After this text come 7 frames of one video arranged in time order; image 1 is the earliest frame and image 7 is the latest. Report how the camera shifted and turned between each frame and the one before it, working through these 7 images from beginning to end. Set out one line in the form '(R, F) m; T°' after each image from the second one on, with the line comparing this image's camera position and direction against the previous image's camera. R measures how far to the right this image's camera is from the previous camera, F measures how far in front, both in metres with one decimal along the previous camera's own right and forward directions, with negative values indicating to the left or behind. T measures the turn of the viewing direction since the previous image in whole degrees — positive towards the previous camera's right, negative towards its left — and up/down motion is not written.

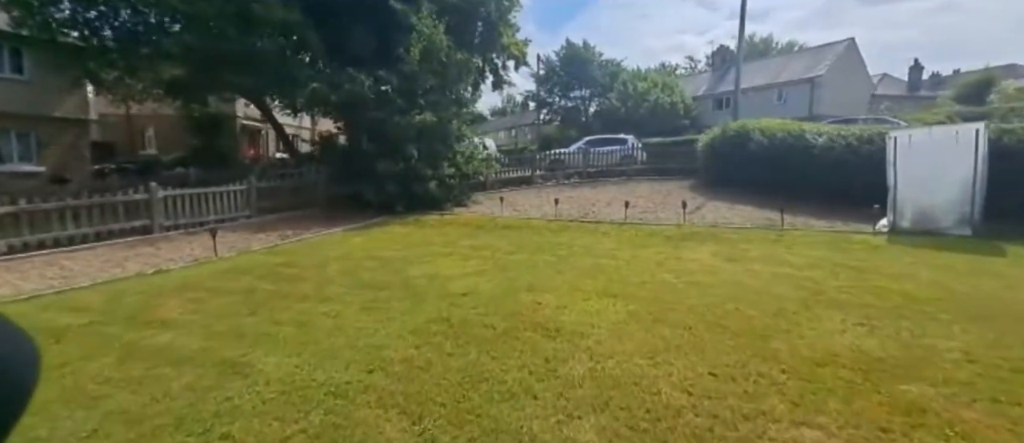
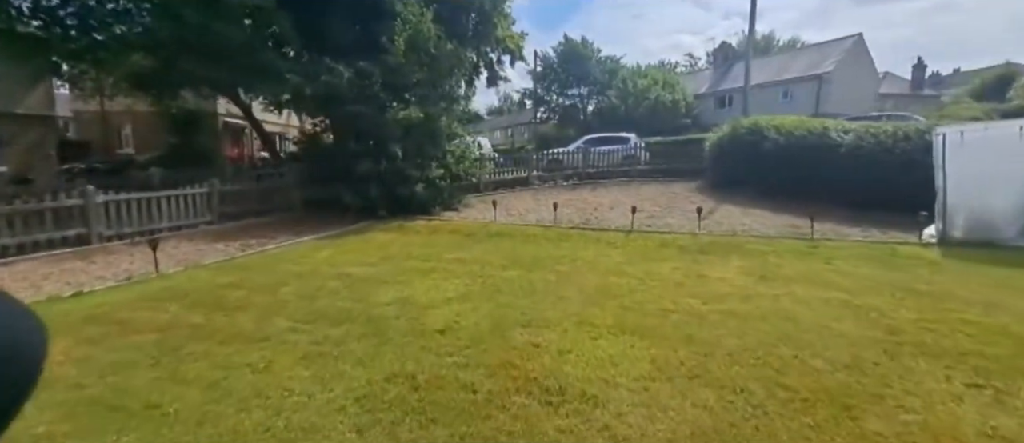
(+0.1, +1.1) m; 0°
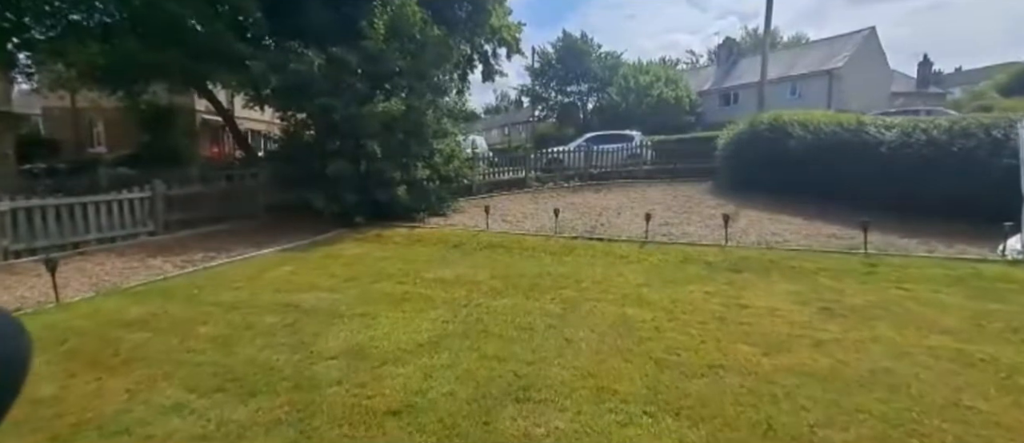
(+0.1, +1.3) m; 0°
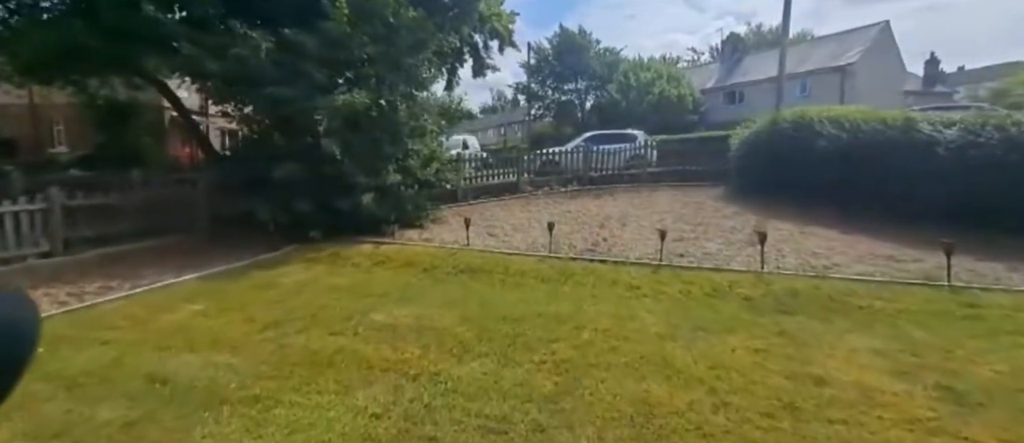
(+0.2, +1.5) m; 0°
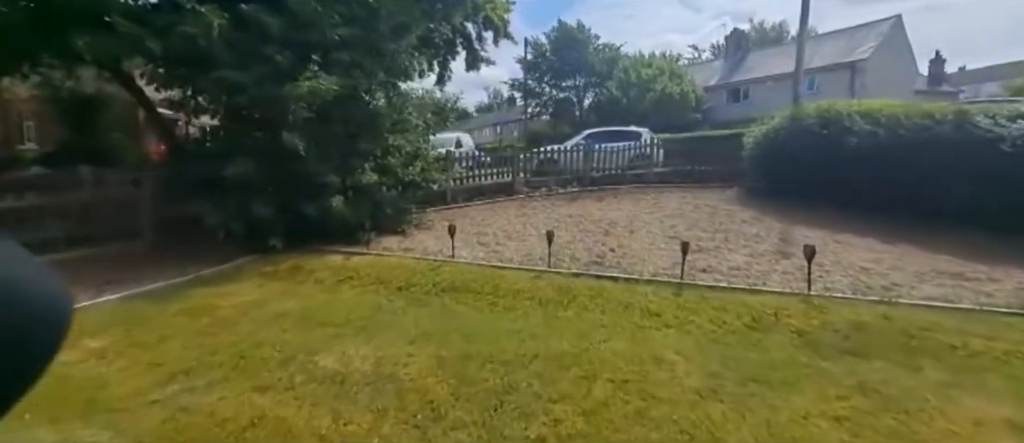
(+0.1, +1.0) m; 0°
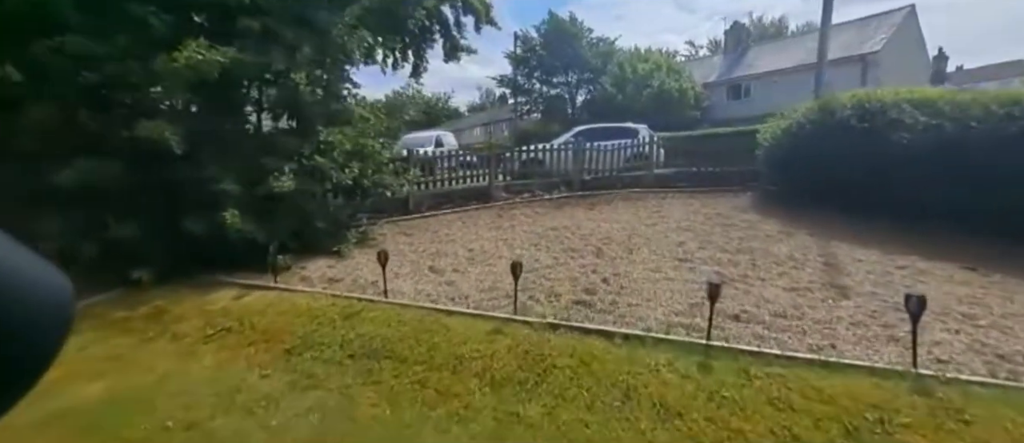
(+0.4, +1.7) m; +1°
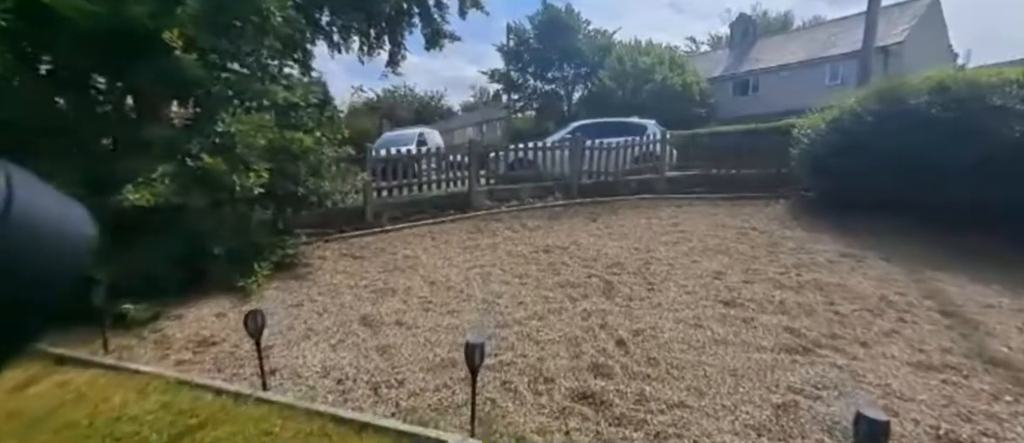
(+0.2, +1.8) m; +1°
